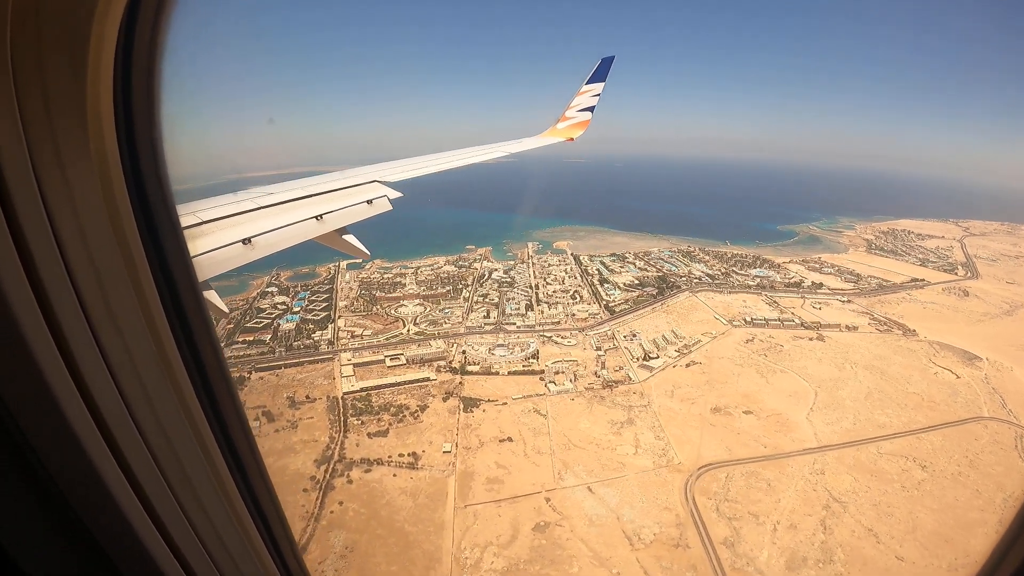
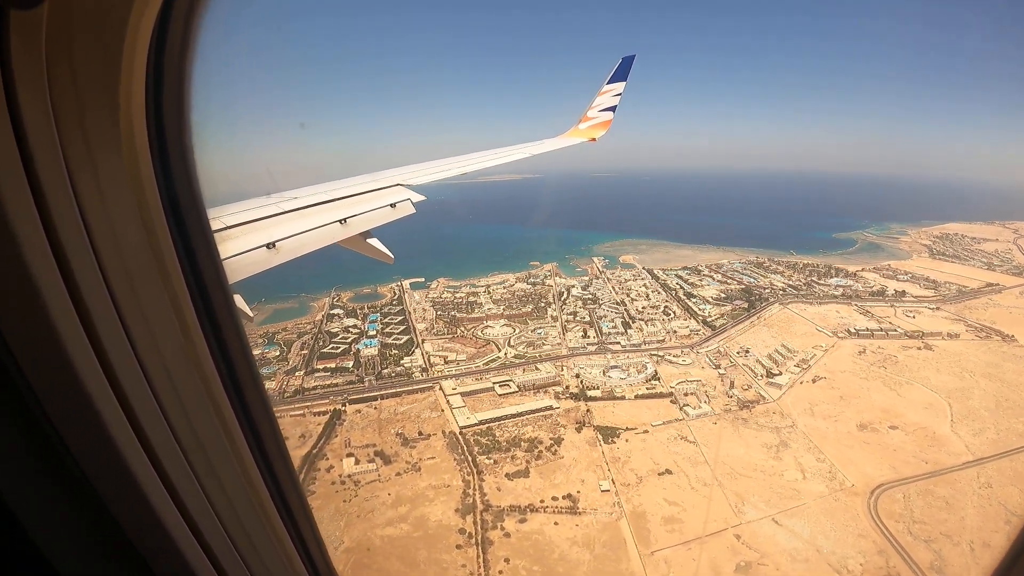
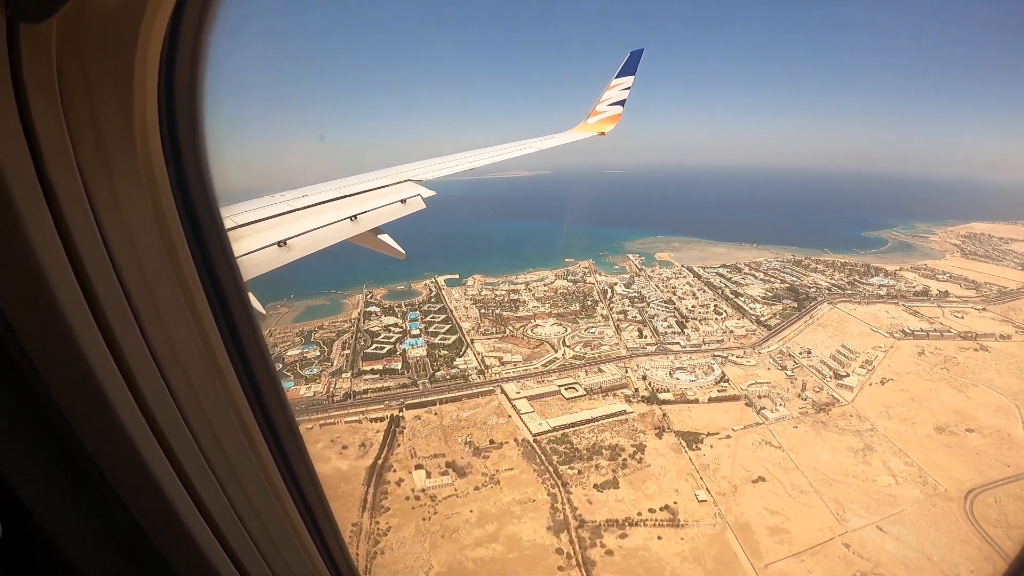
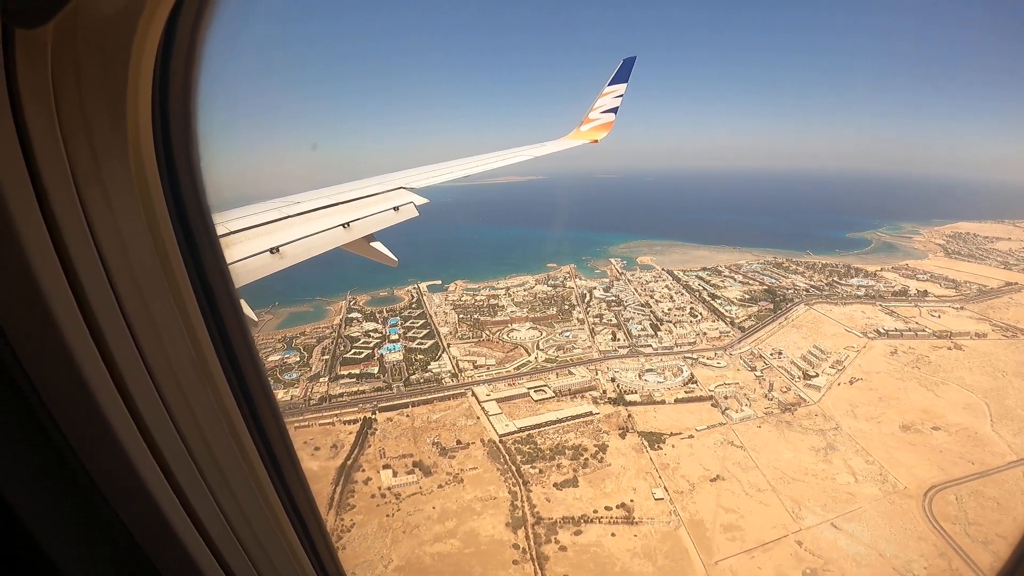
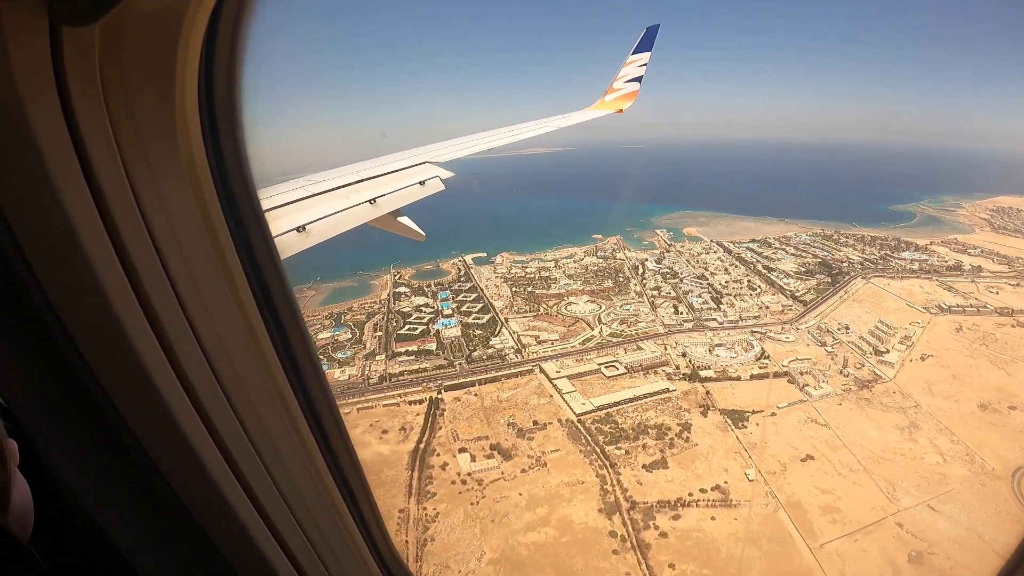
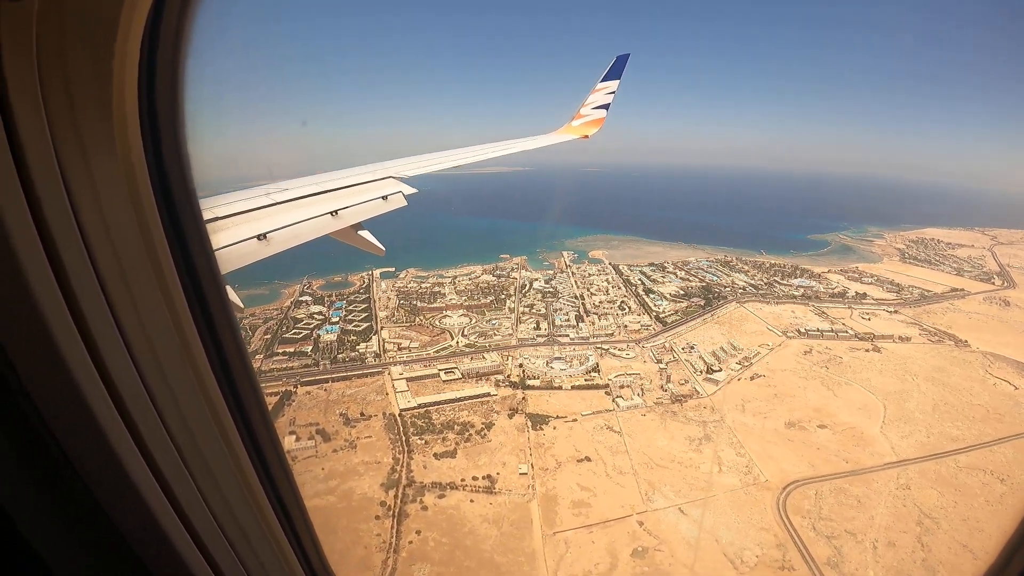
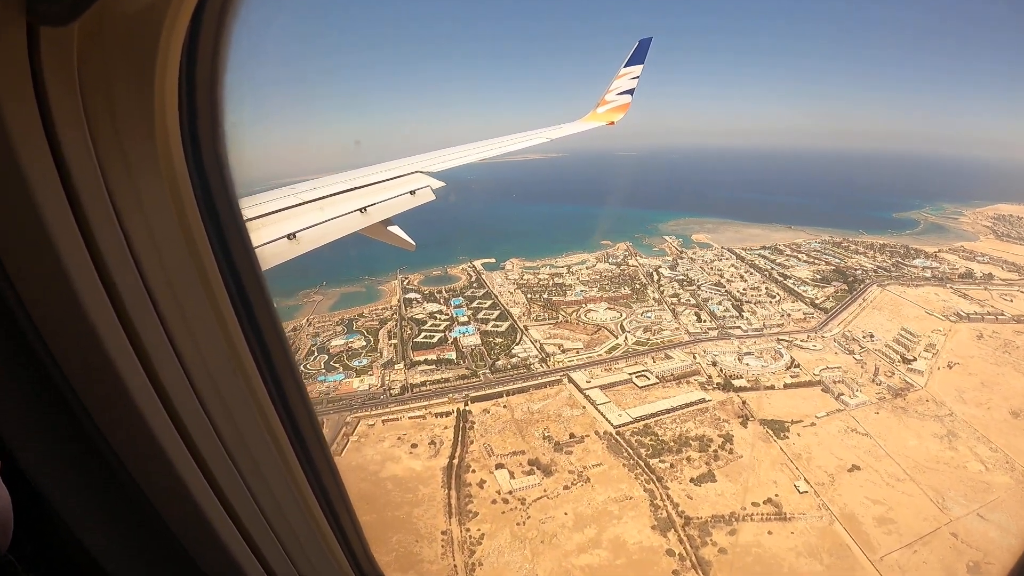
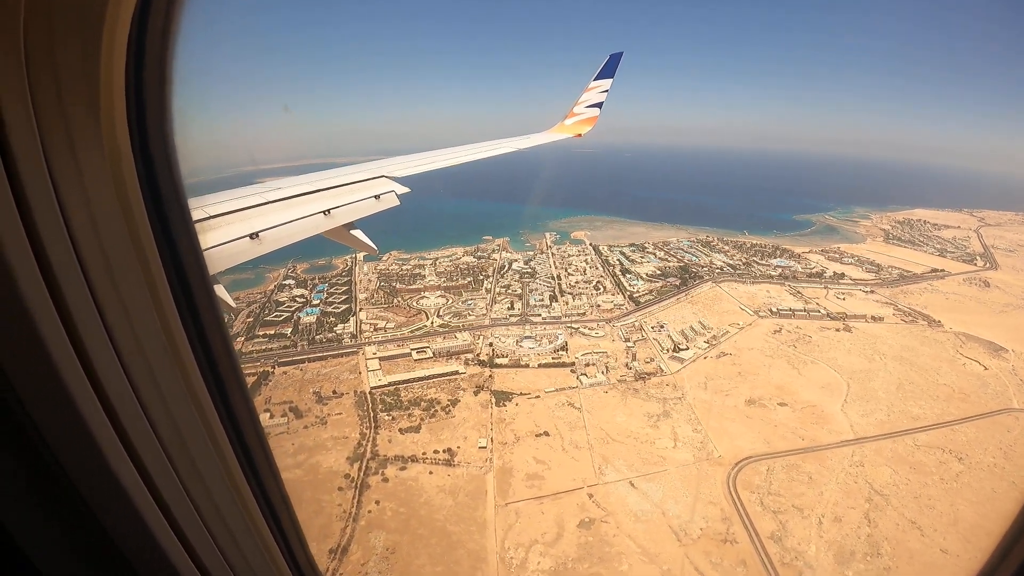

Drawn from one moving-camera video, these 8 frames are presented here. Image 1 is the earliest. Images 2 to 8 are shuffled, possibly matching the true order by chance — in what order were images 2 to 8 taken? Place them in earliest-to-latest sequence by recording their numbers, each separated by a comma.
8, 6, 2, 4, 3, 5, 7
